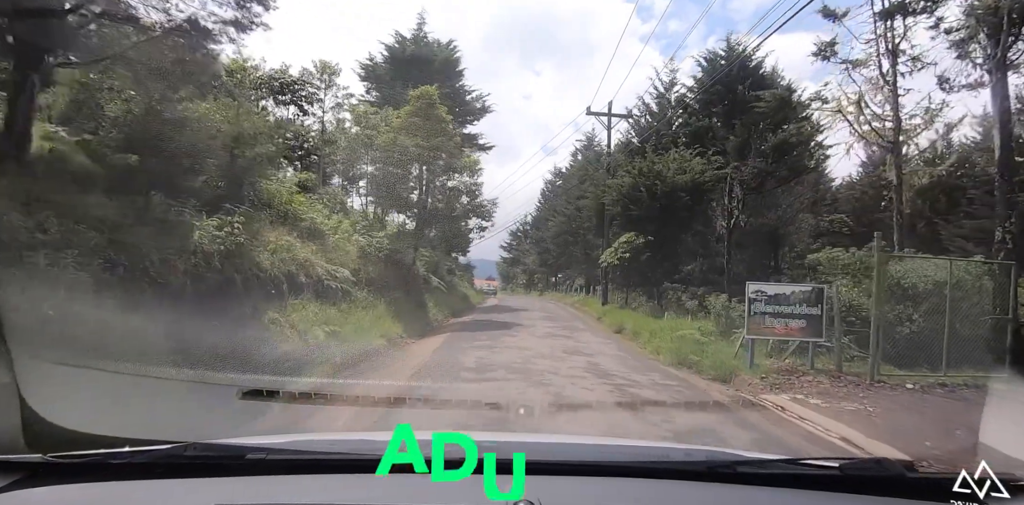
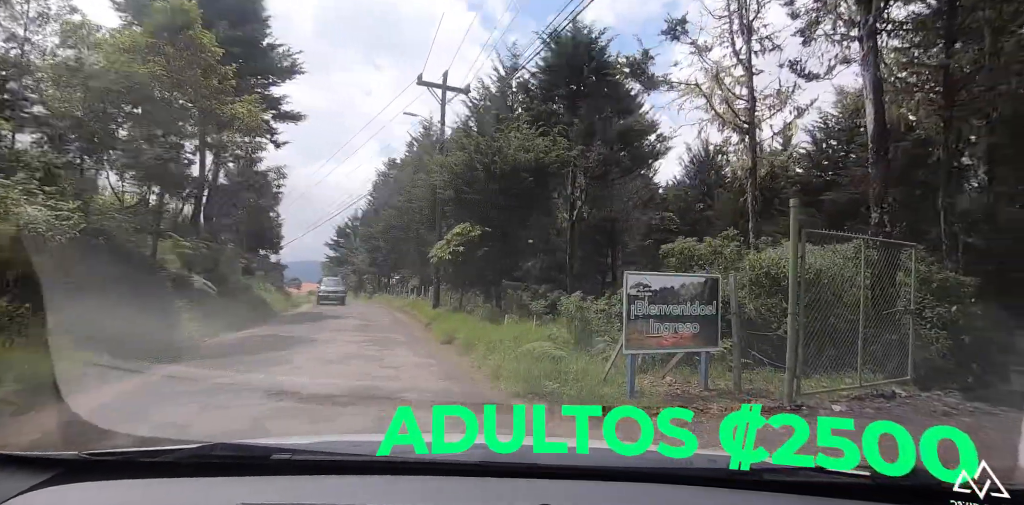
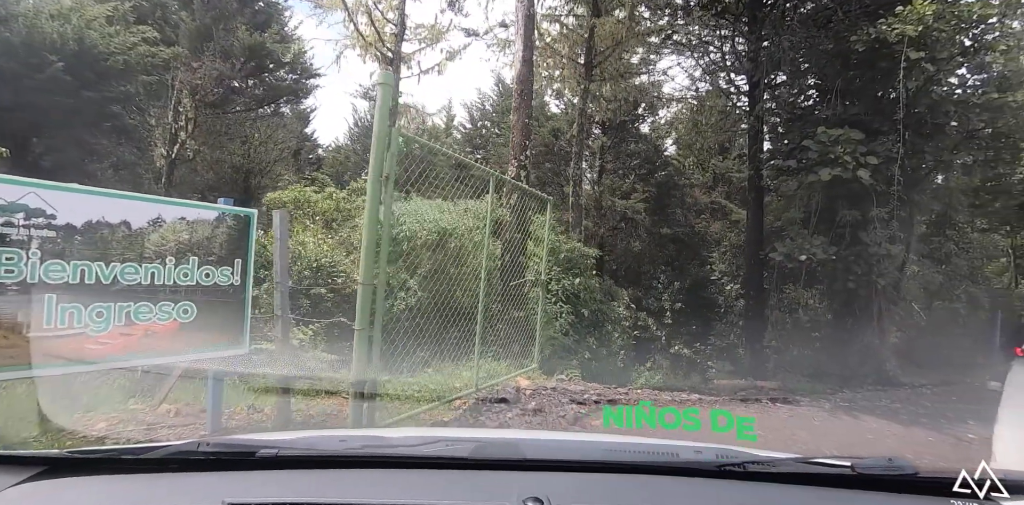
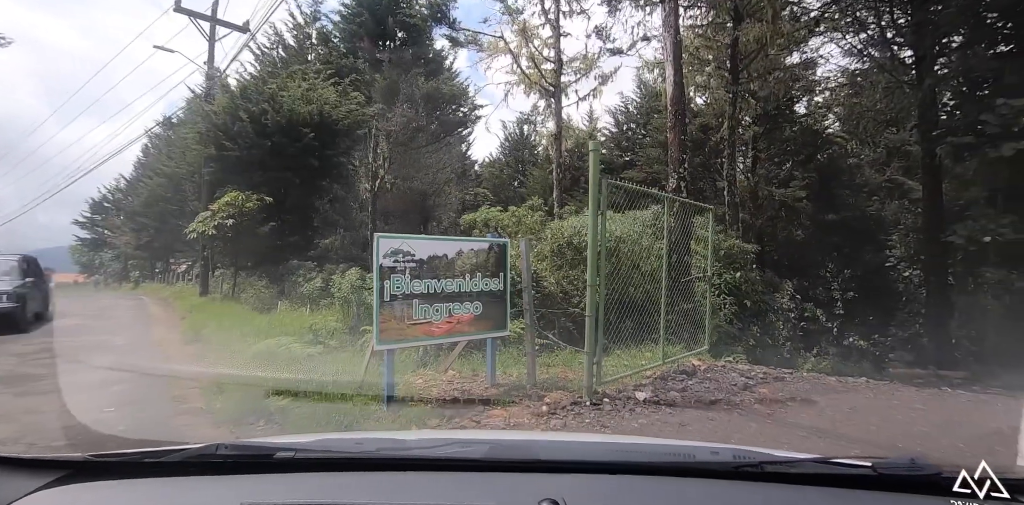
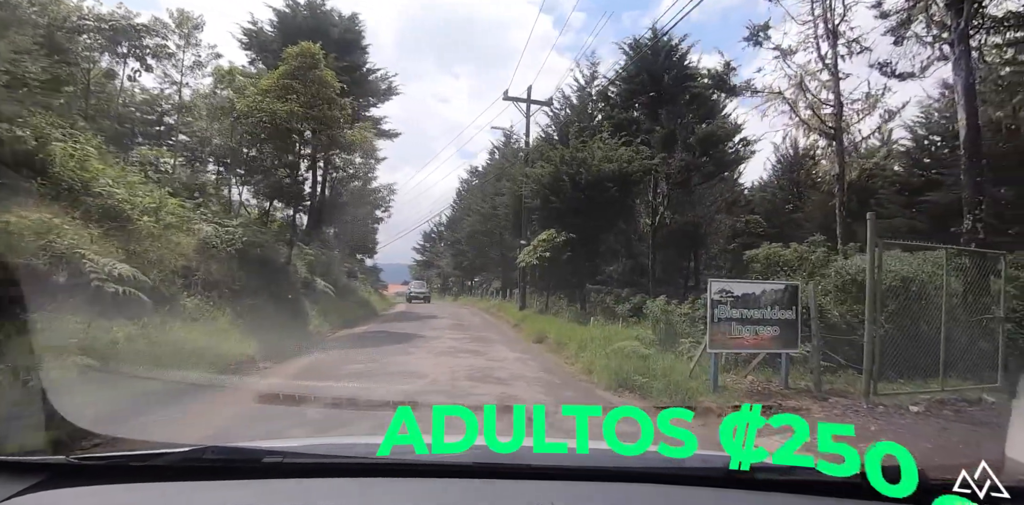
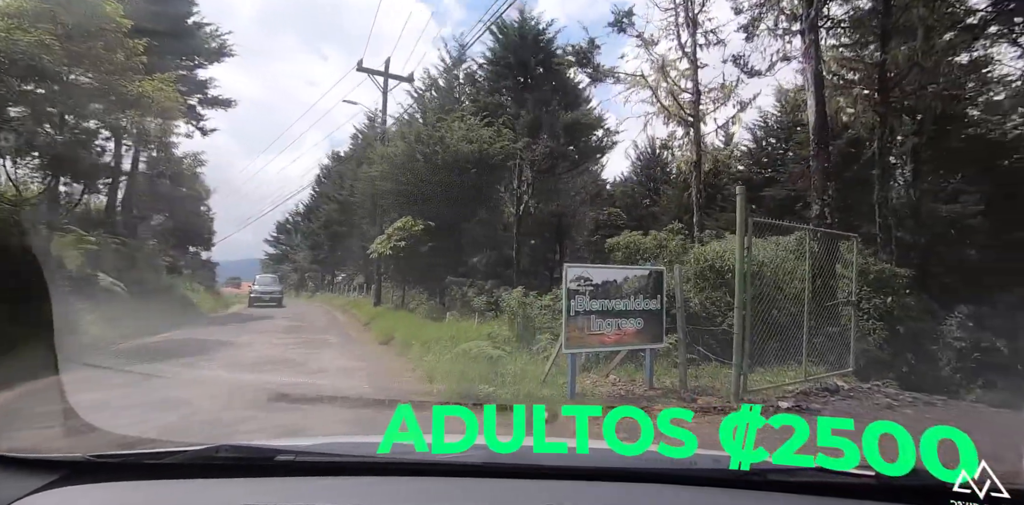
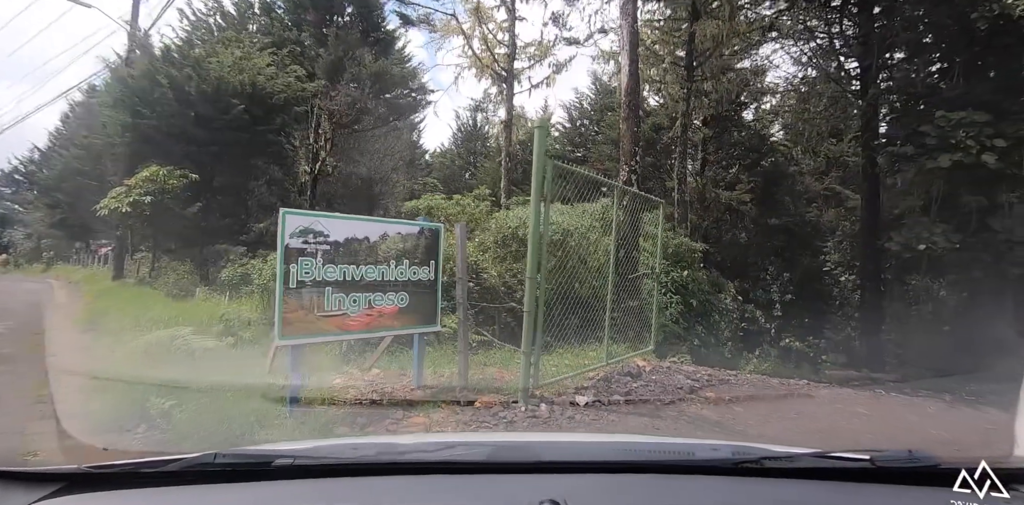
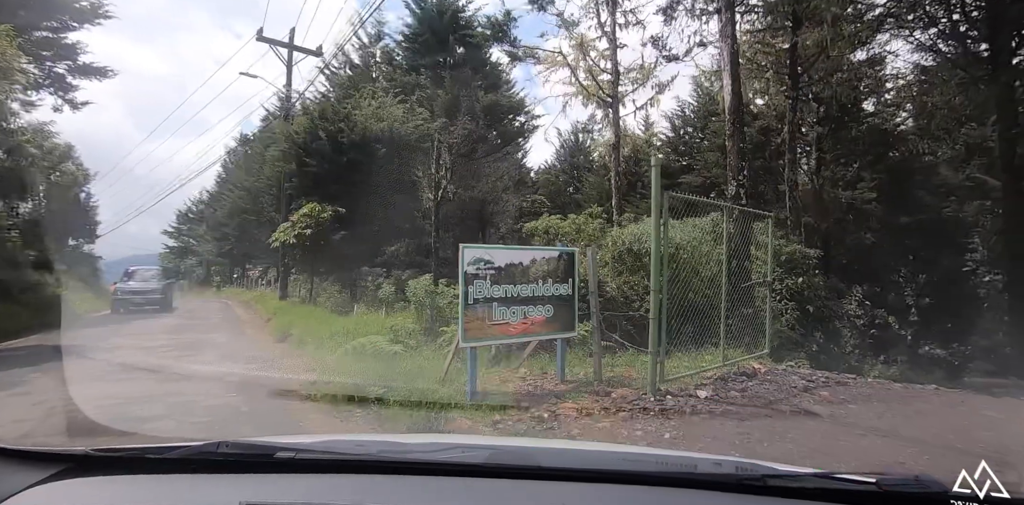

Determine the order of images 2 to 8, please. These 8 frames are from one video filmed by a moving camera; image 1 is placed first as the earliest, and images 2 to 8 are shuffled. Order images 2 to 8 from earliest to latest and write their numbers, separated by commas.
5, 2, 6, 8, 4, 7, 3
